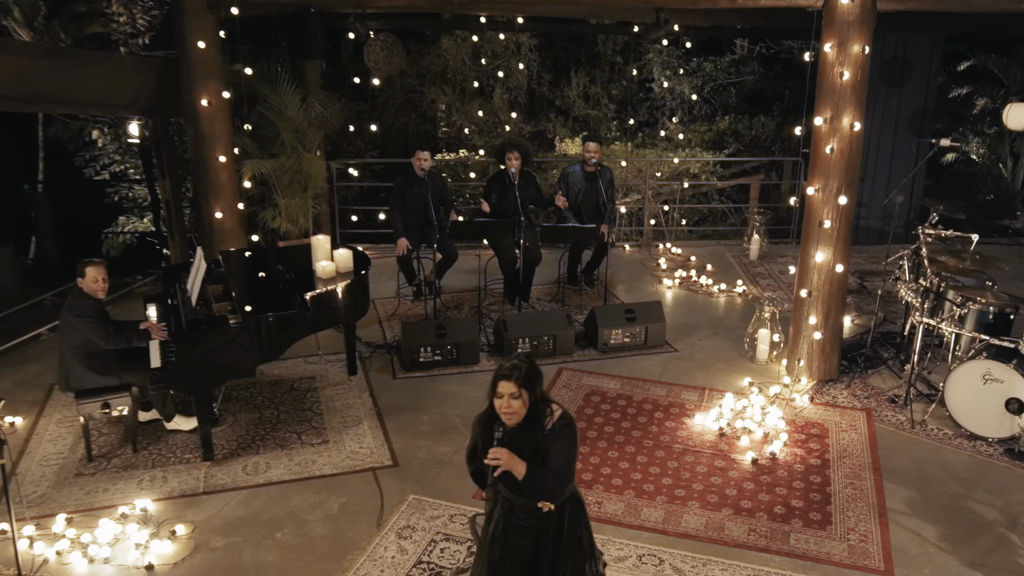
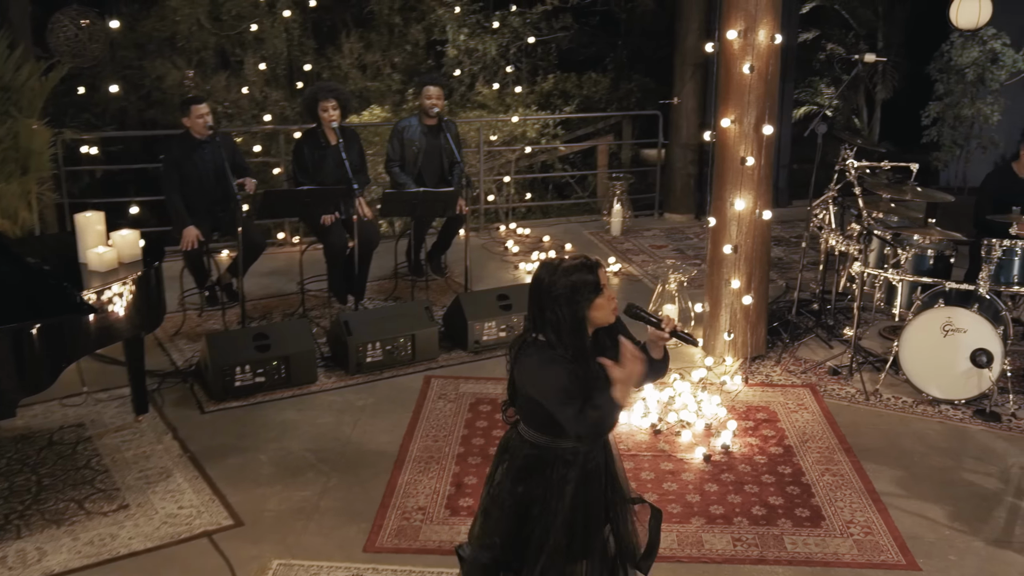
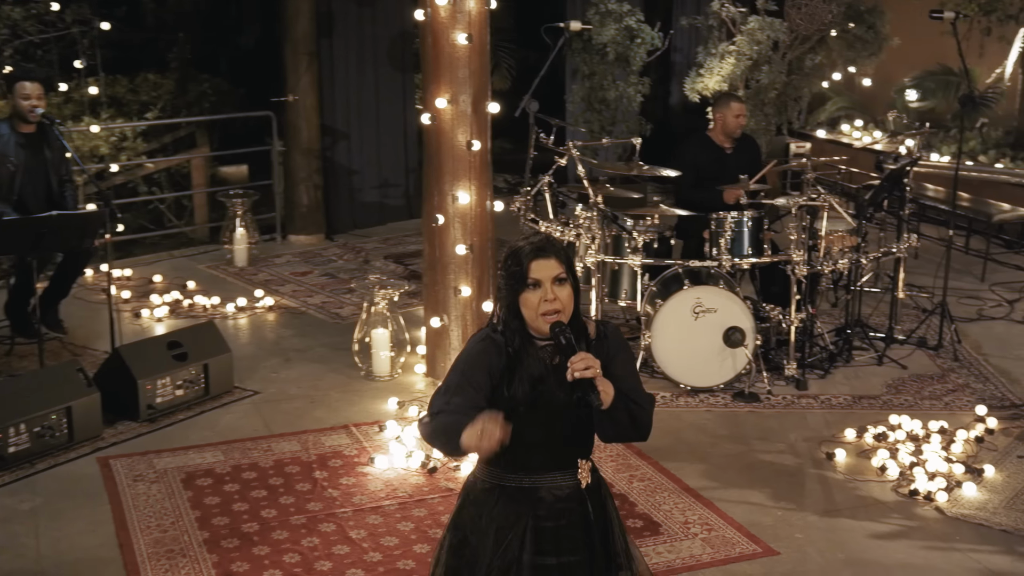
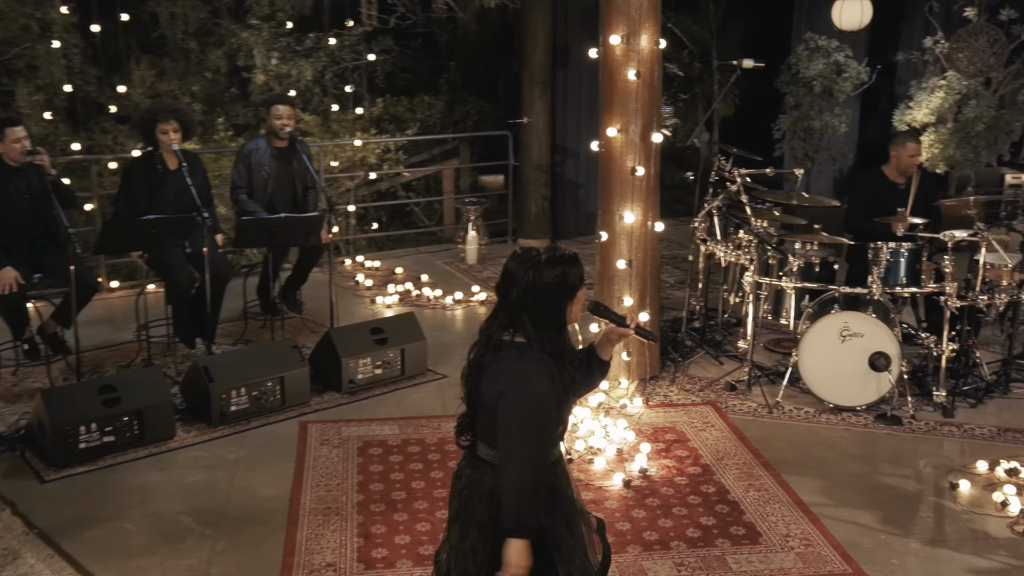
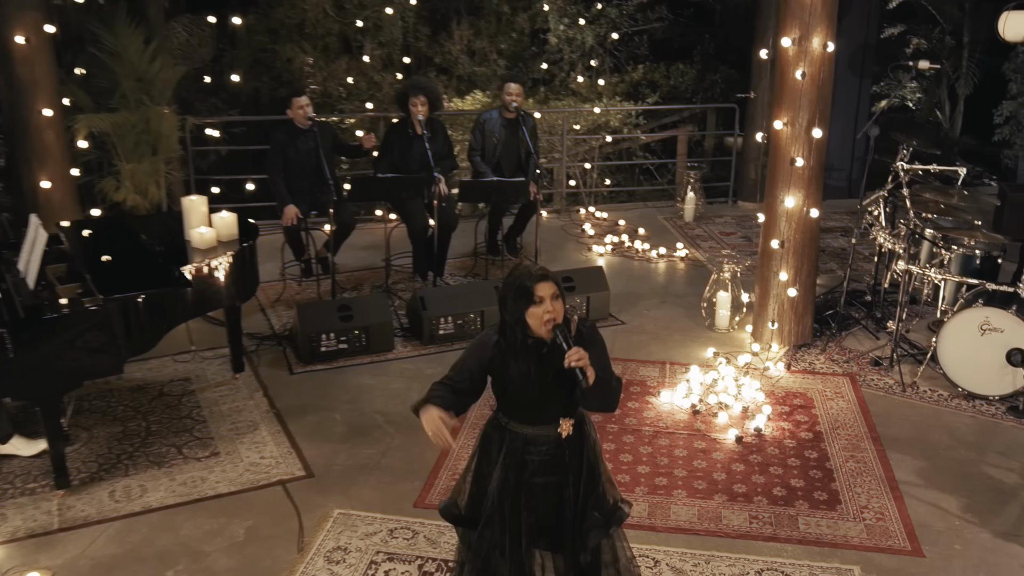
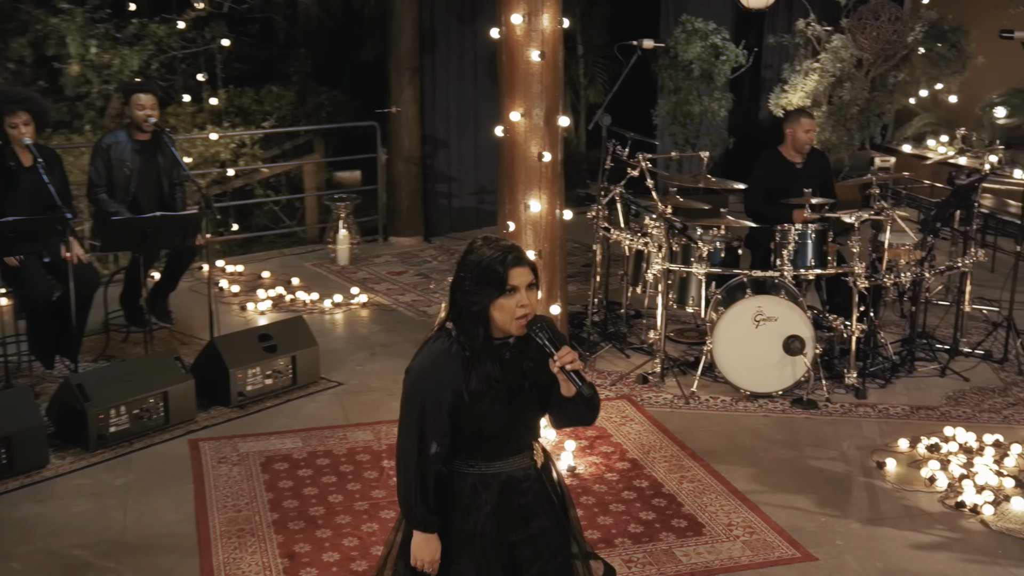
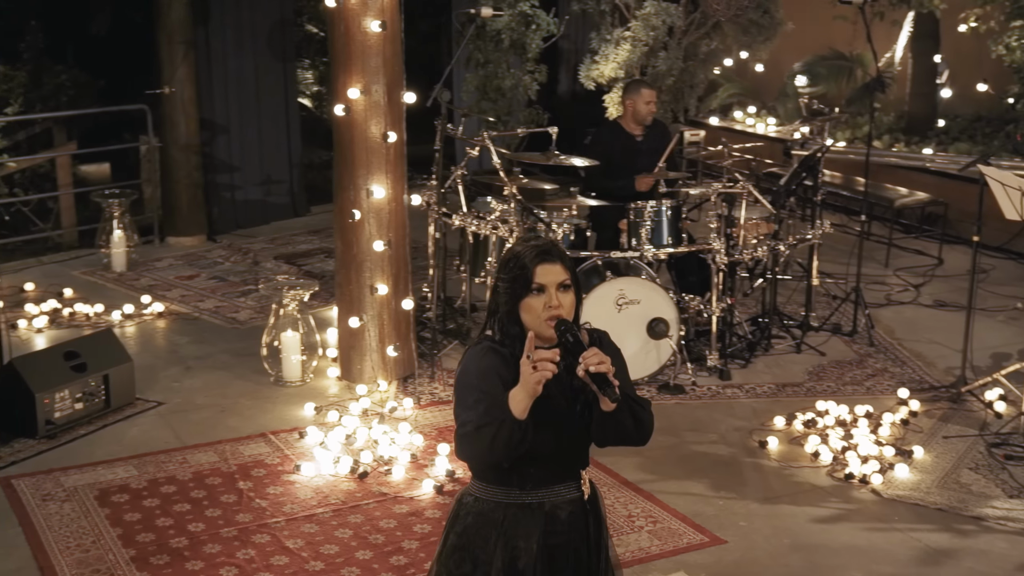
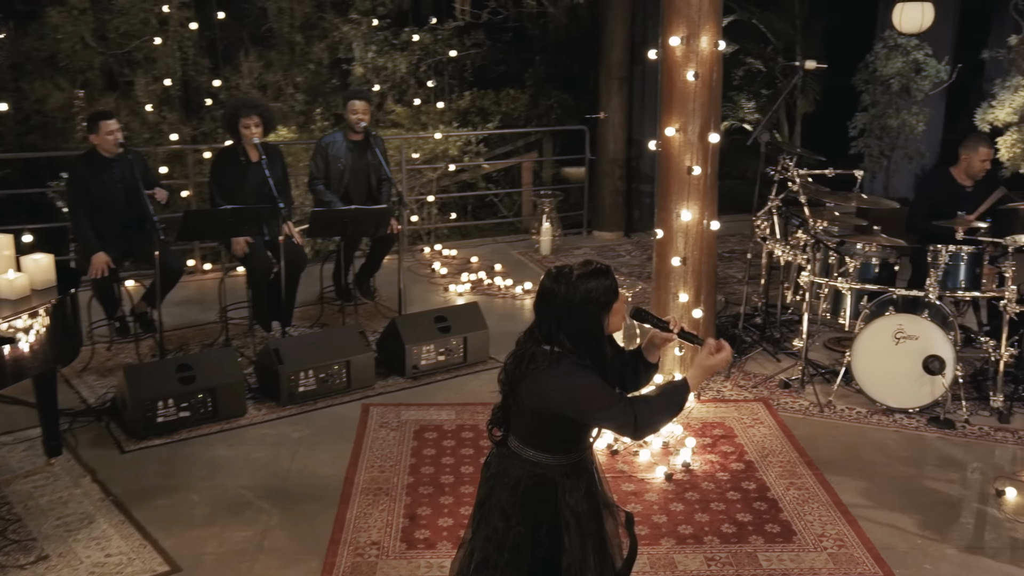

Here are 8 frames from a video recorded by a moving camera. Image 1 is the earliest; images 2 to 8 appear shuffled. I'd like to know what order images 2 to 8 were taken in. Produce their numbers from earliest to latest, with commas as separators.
5, 2, 8, 4, 6, 3, 7
